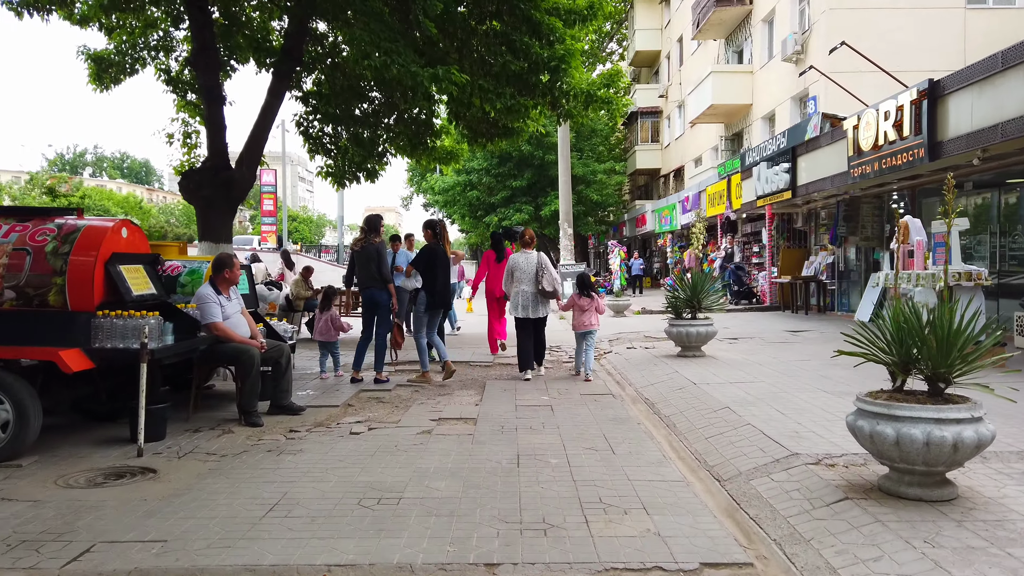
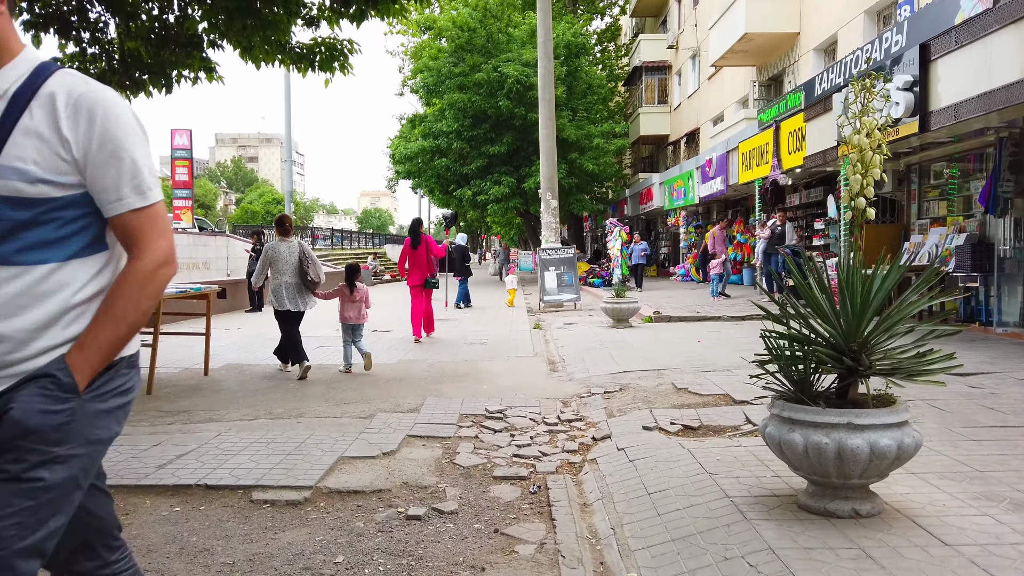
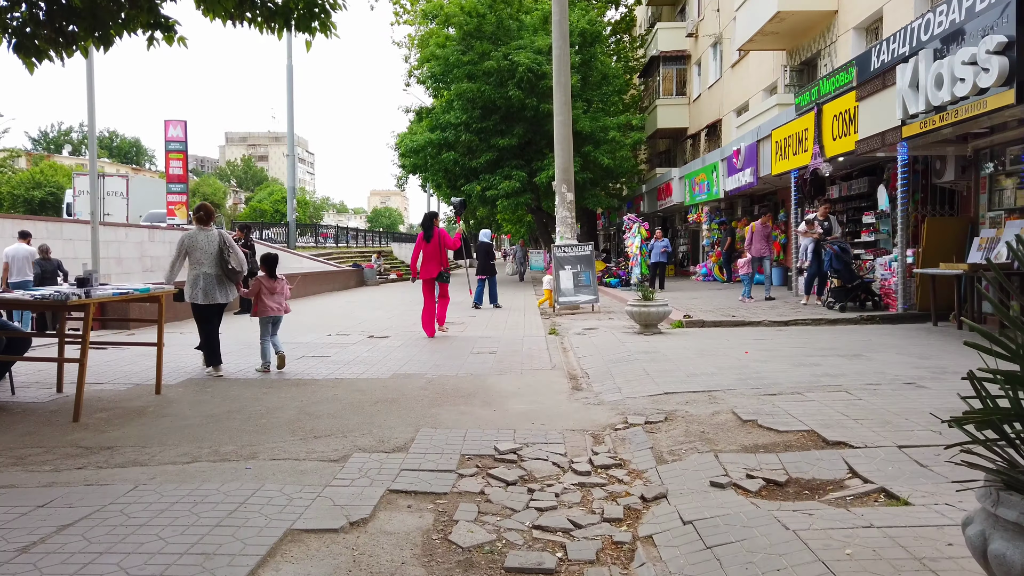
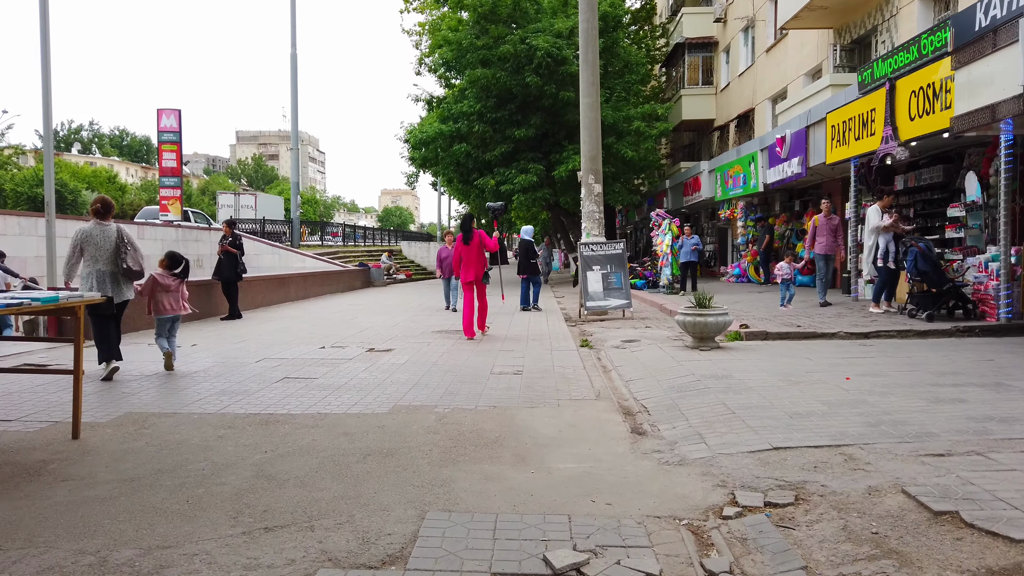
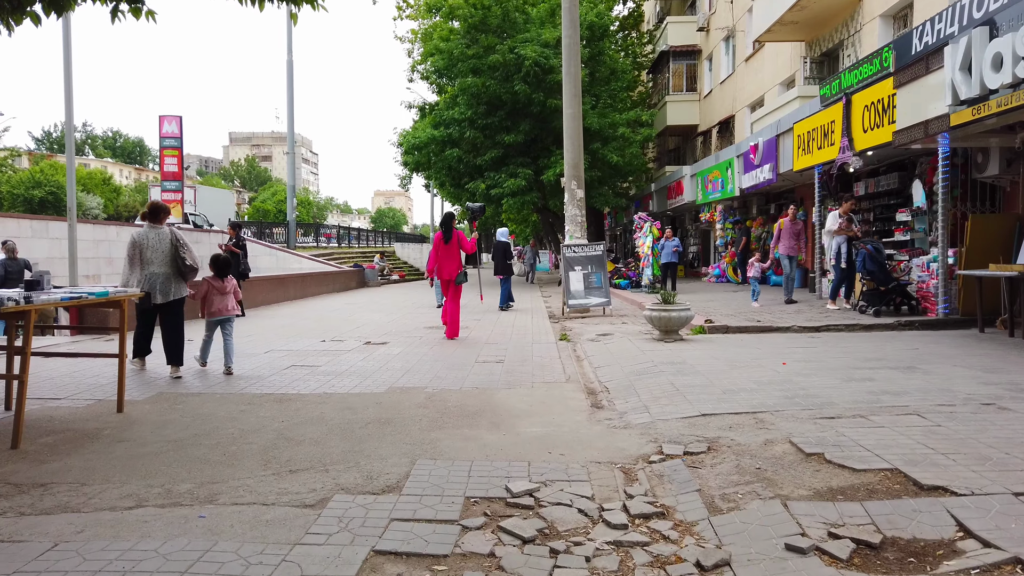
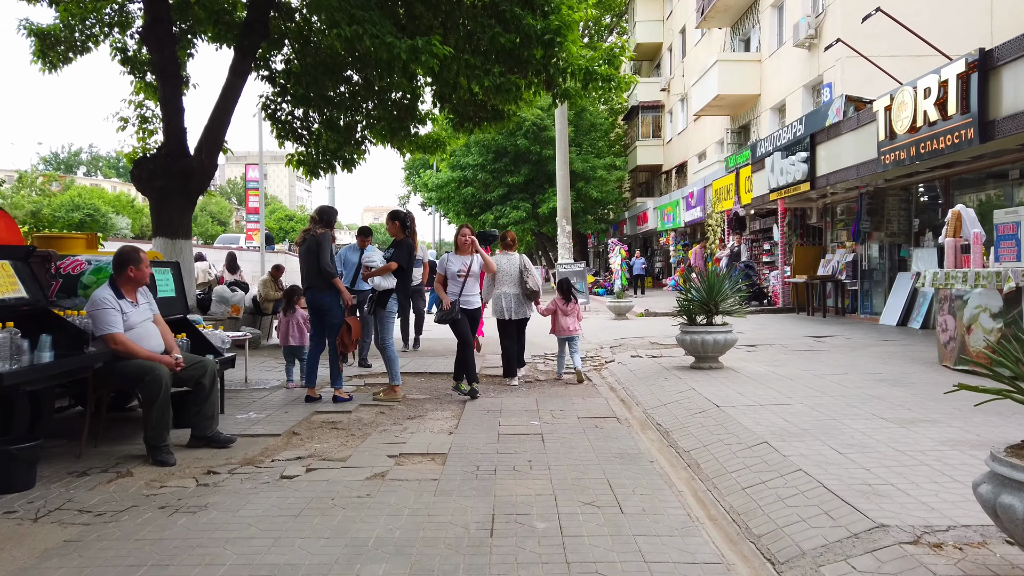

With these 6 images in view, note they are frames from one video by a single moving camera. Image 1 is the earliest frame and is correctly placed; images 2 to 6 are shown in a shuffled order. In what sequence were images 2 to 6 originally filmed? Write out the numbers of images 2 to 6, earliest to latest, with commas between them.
6, 2, 3, 5, 4
